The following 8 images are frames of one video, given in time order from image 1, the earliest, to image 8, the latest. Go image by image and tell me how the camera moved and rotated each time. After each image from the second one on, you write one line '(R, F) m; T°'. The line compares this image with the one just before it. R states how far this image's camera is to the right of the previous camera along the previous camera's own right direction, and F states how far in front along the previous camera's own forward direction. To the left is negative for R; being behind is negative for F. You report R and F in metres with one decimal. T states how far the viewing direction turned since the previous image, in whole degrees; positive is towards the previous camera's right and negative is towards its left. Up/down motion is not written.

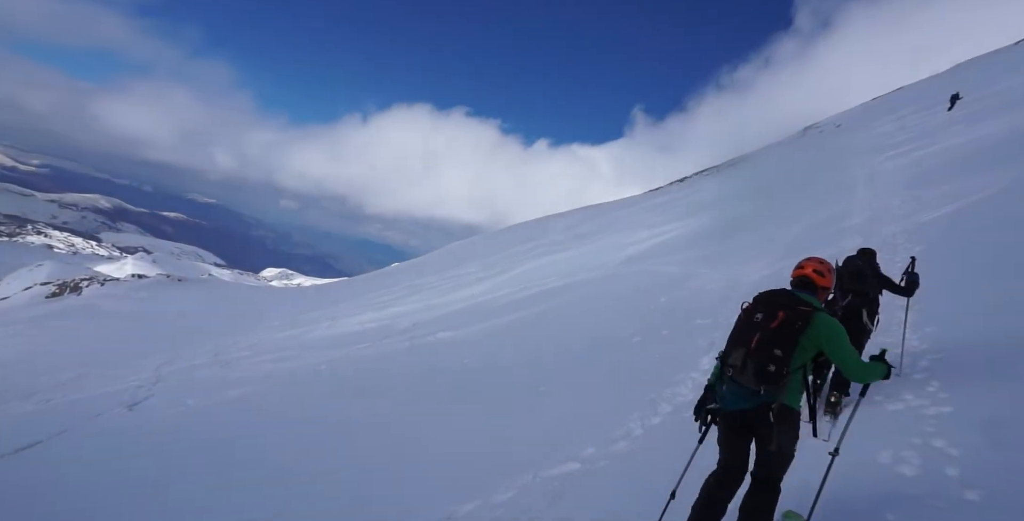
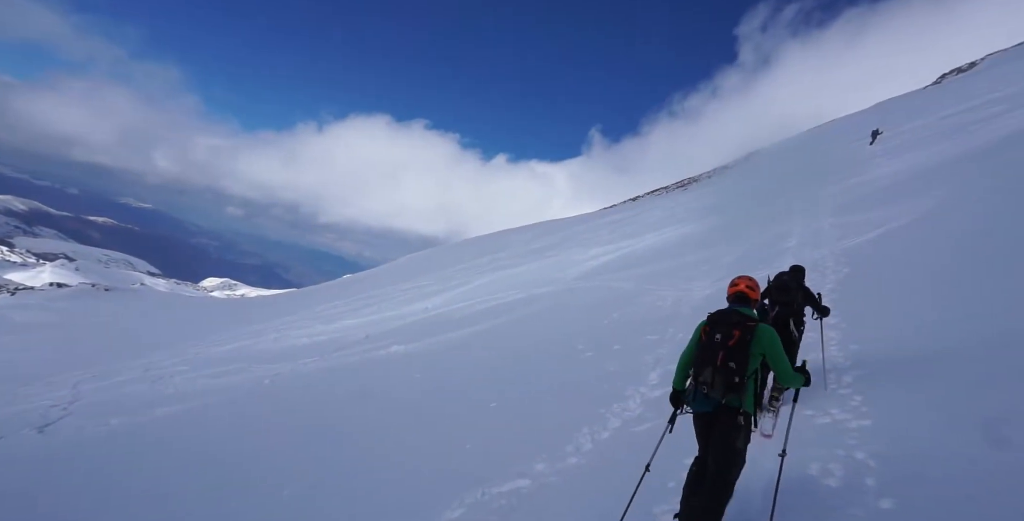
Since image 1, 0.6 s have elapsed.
(0.0, 0.0) m; +5°
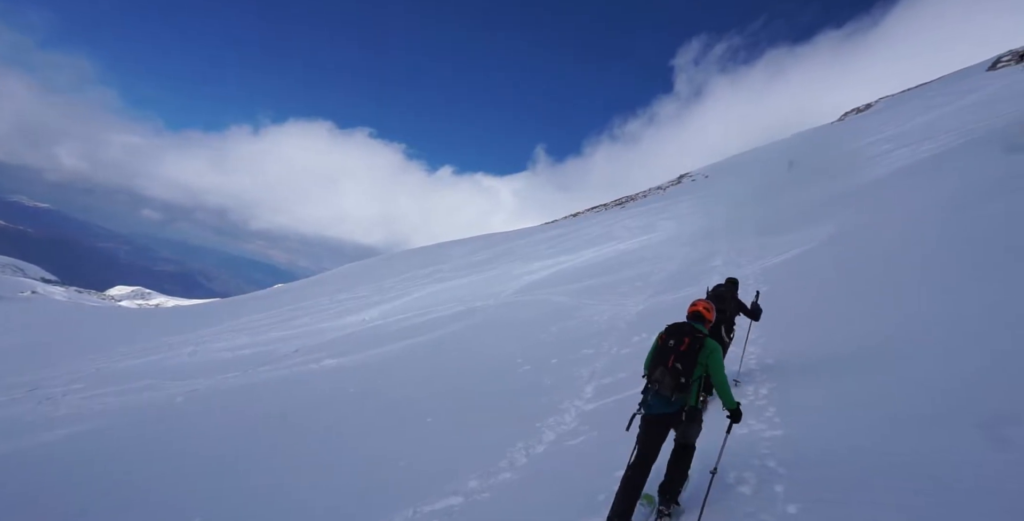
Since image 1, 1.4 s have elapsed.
(0.0, 0.0) m; +6°
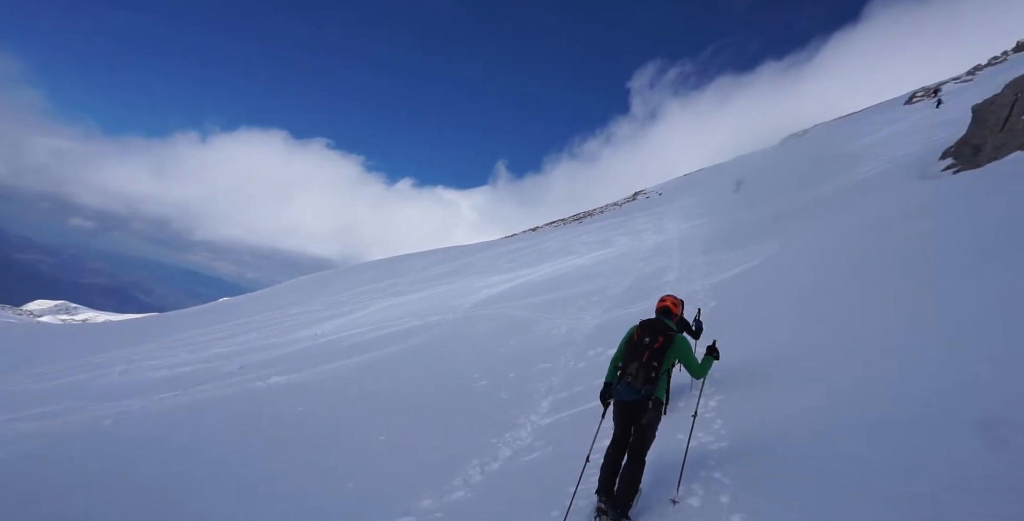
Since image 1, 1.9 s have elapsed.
(+1.9, +1.5) m; +5°
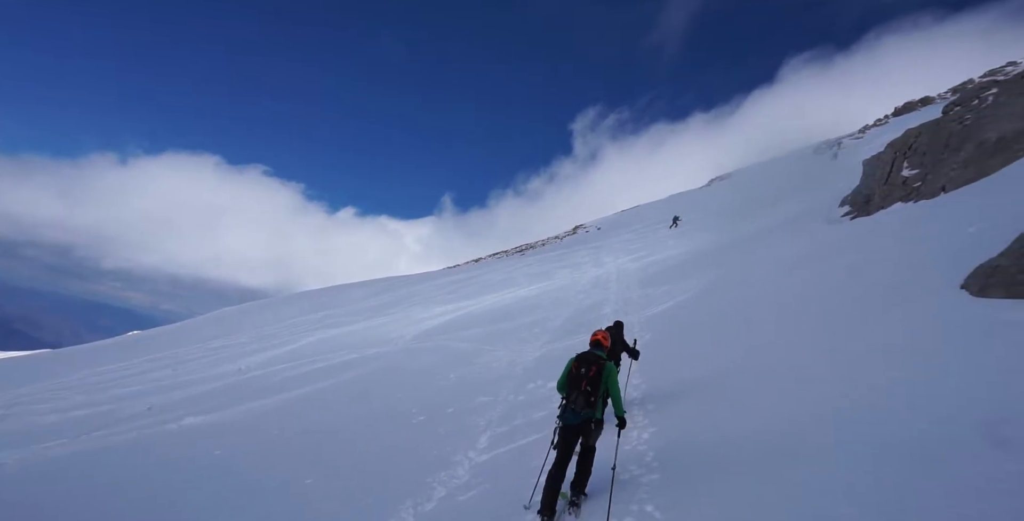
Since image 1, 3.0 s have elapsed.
(+0.4, -0.9) m; +7°
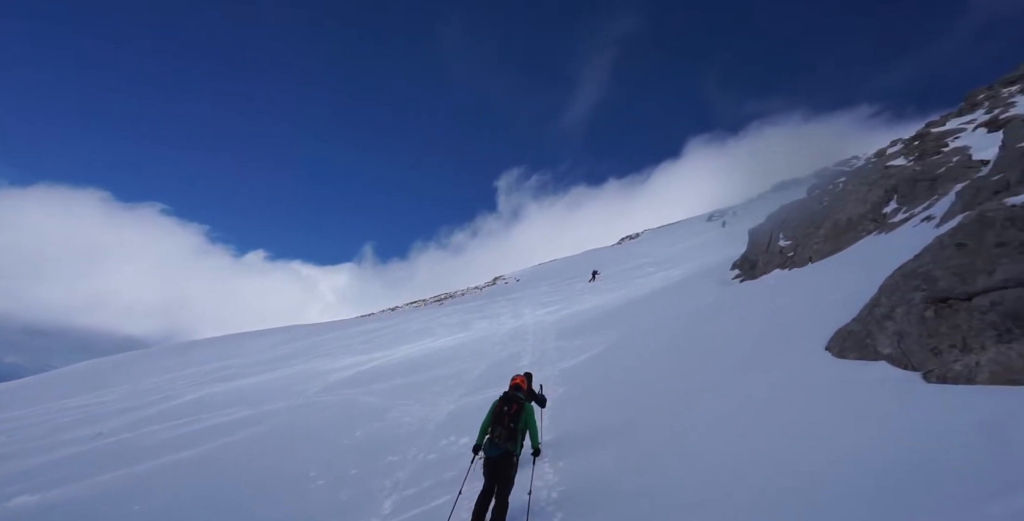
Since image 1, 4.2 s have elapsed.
(+0.3, -0.3) m; +9°
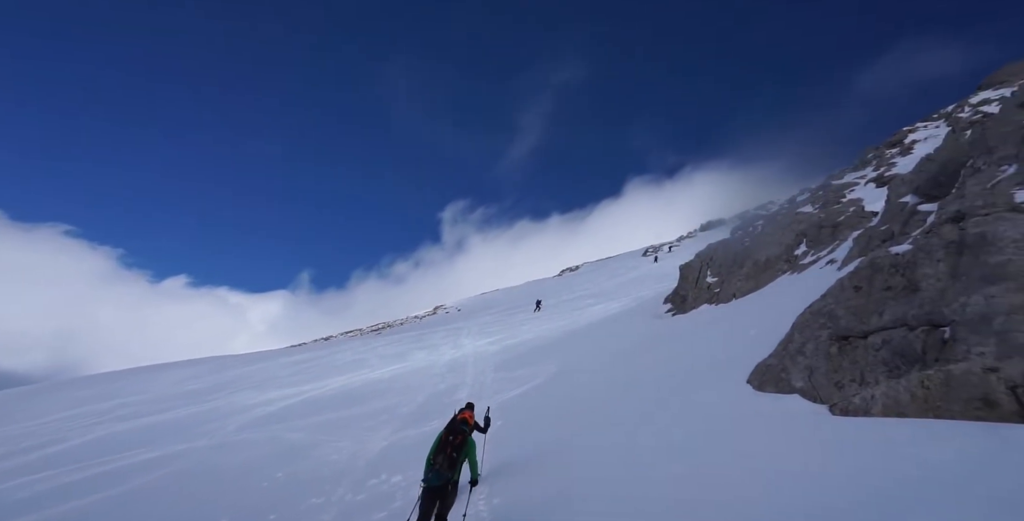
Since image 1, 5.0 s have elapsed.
(+0.1, -0.2) m; +6°
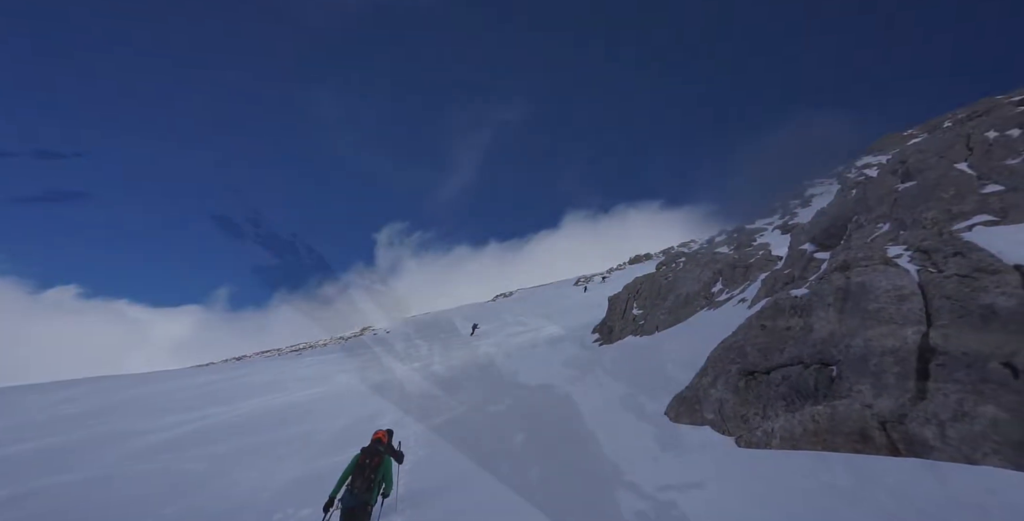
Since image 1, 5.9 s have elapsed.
(+0.1, -0.1) m; +7°
